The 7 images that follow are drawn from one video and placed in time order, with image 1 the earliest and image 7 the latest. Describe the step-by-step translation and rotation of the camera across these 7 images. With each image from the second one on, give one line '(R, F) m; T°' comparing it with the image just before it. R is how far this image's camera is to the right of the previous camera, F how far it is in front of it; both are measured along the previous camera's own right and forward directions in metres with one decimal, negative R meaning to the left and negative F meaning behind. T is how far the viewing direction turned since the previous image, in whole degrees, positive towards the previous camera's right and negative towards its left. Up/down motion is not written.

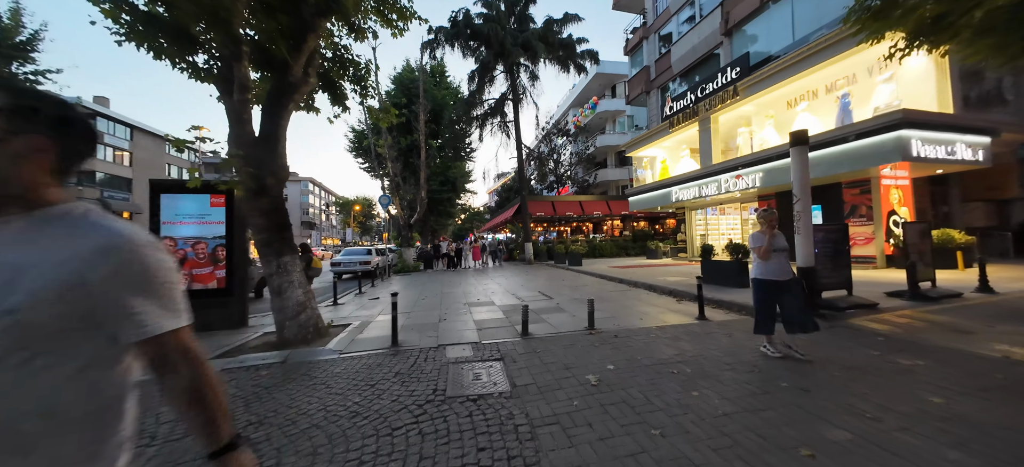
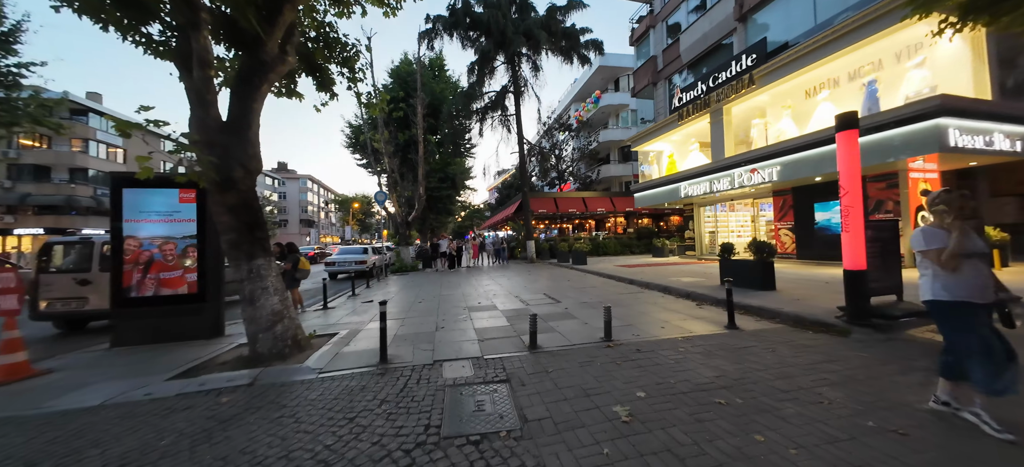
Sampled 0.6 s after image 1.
(-0.1, +0.7) m; 0°
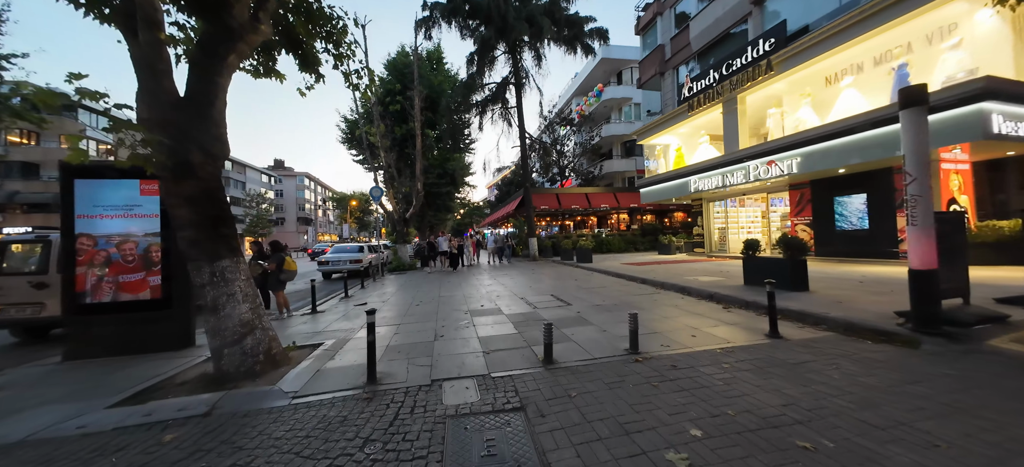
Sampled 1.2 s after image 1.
(-0.2, +0.8) m; 0°
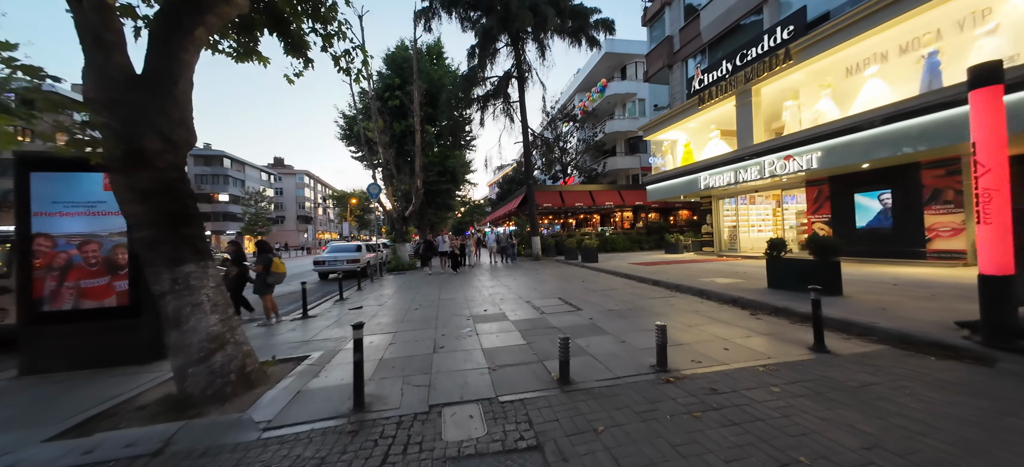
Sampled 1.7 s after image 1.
(-0.1, +0.6) m; 0°
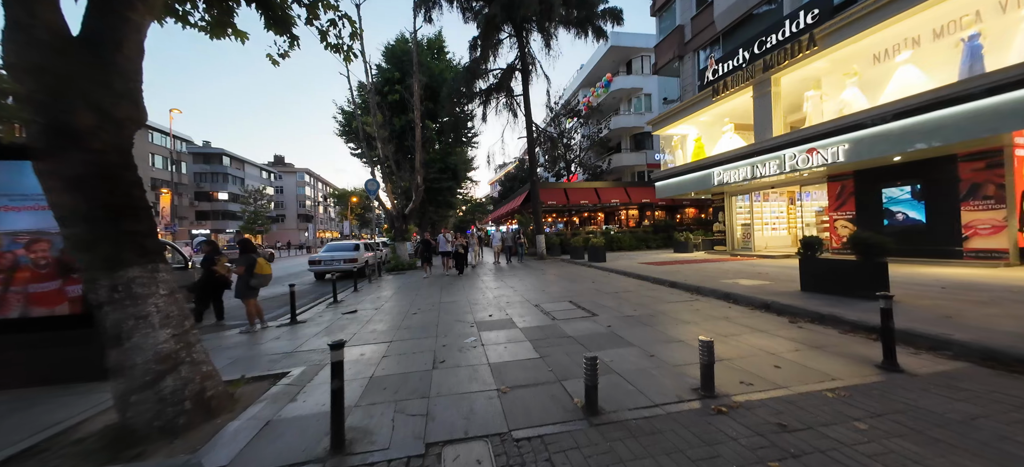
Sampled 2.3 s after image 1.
(-0.1, +0.7) m; 0°
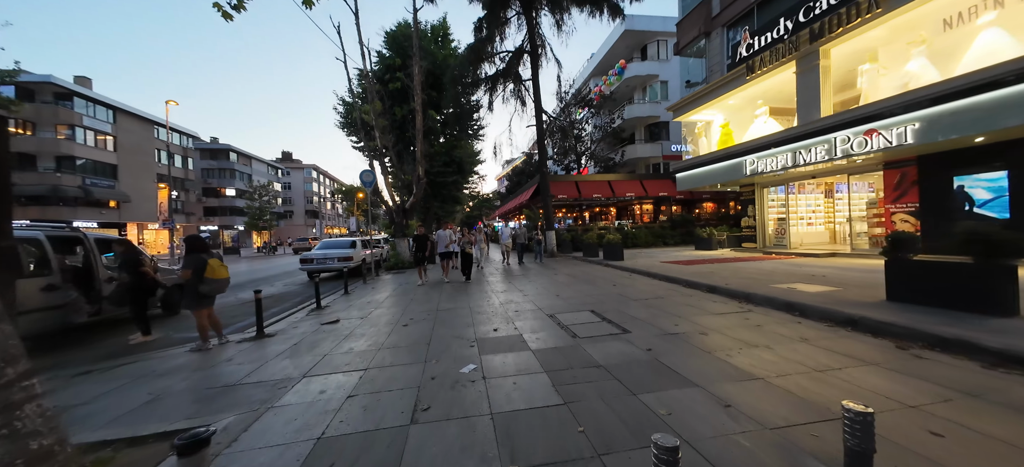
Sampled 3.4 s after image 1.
(-0.1, +1.3) m; -1°
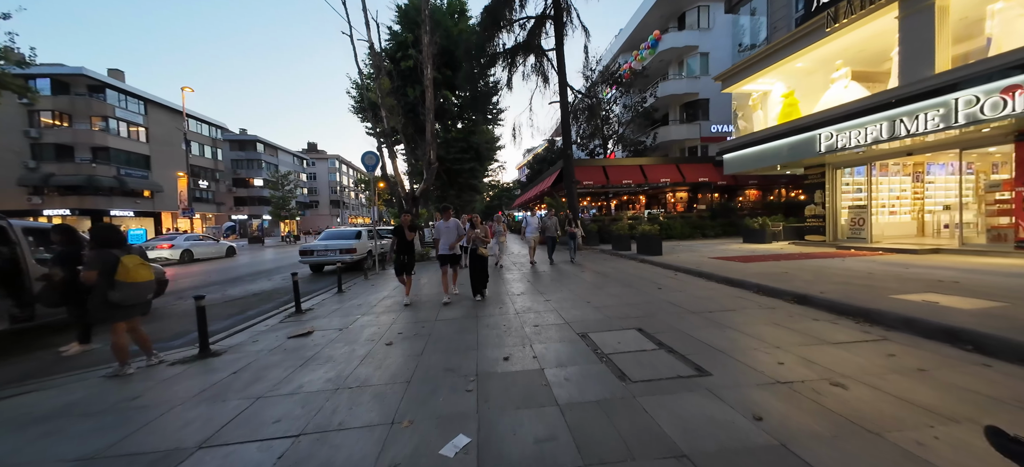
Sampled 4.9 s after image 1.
(0.0, +1.7) m; -4°
